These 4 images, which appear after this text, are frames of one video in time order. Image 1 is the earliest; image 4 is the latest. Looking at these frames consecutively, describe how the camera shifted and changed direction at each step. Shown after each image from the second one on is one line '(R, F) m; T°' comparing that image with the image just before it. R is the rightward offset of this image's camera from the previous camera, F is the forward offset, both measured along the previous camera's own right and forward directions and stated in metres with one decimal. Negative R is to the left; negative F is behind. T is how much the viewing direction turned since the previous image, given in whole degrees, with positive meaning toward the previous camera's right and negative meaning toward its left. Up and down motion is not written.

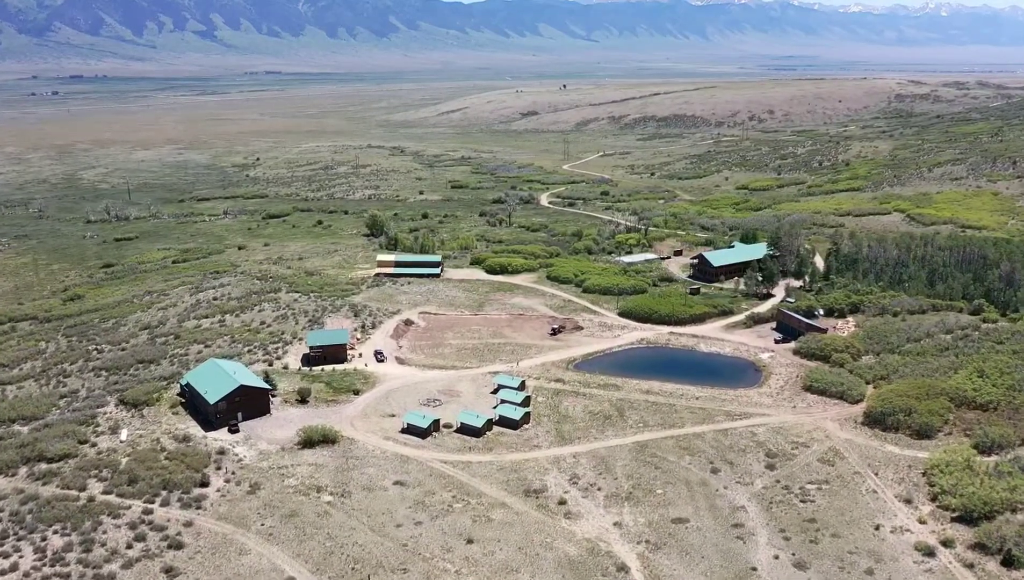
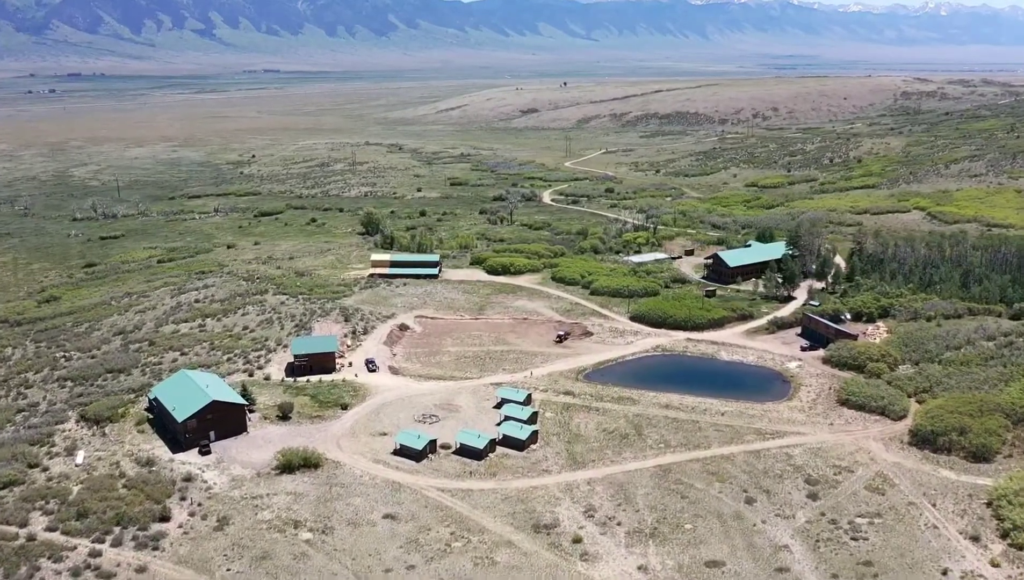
(-0.3, +5.0) m; 0°
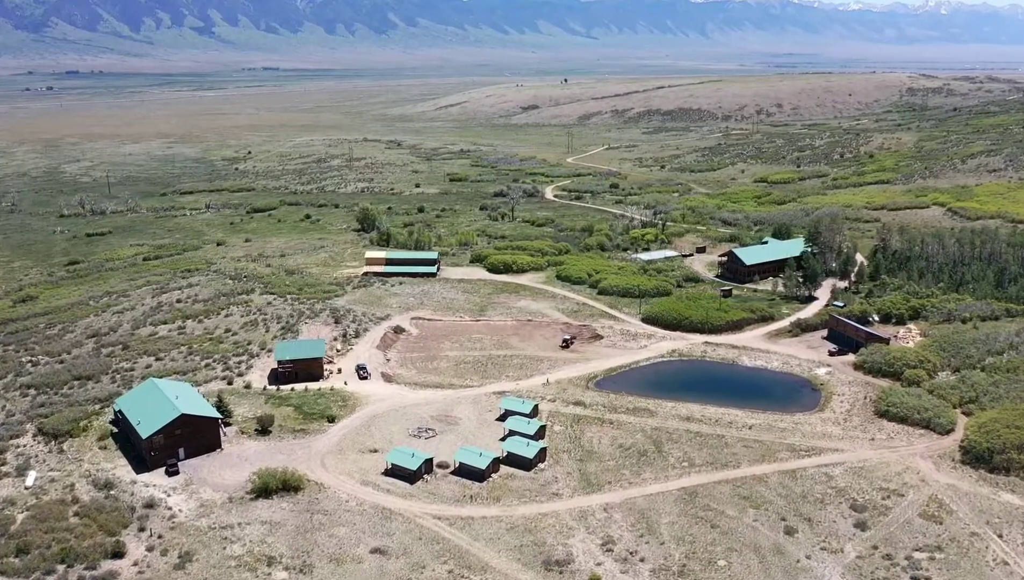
(-0.3, +4.5) m; 0°
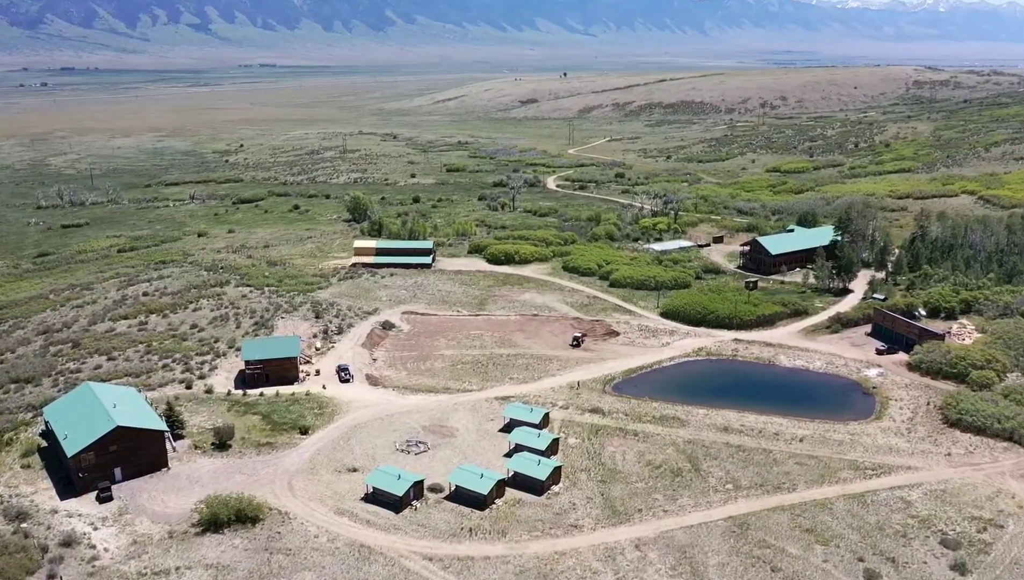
(-0.4, +6.5) m; 0°
